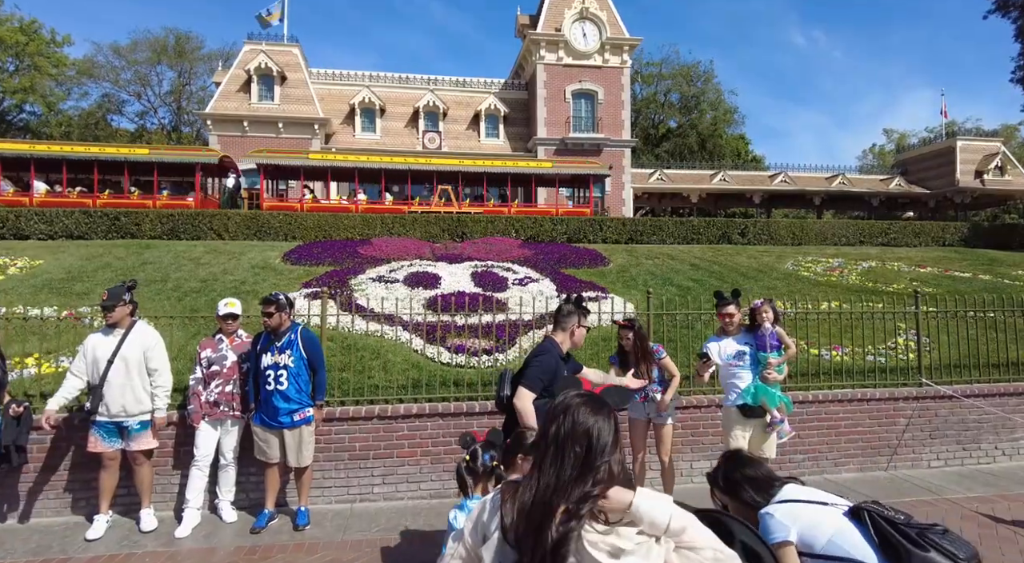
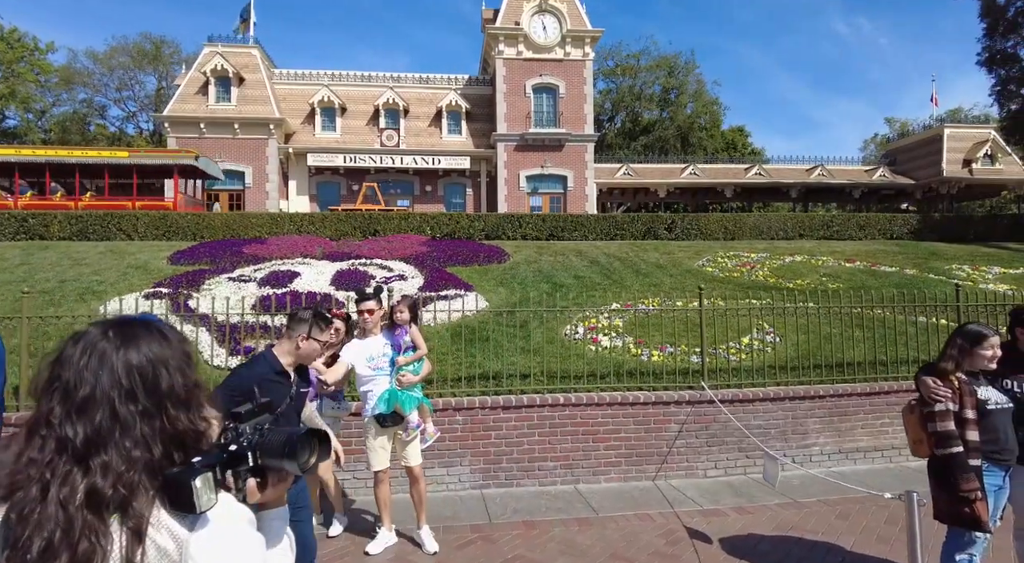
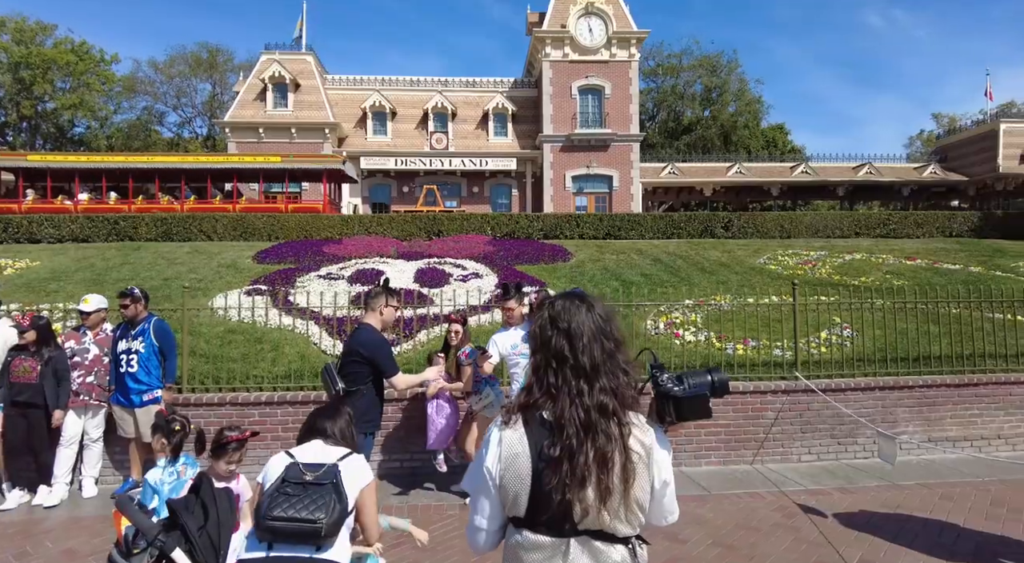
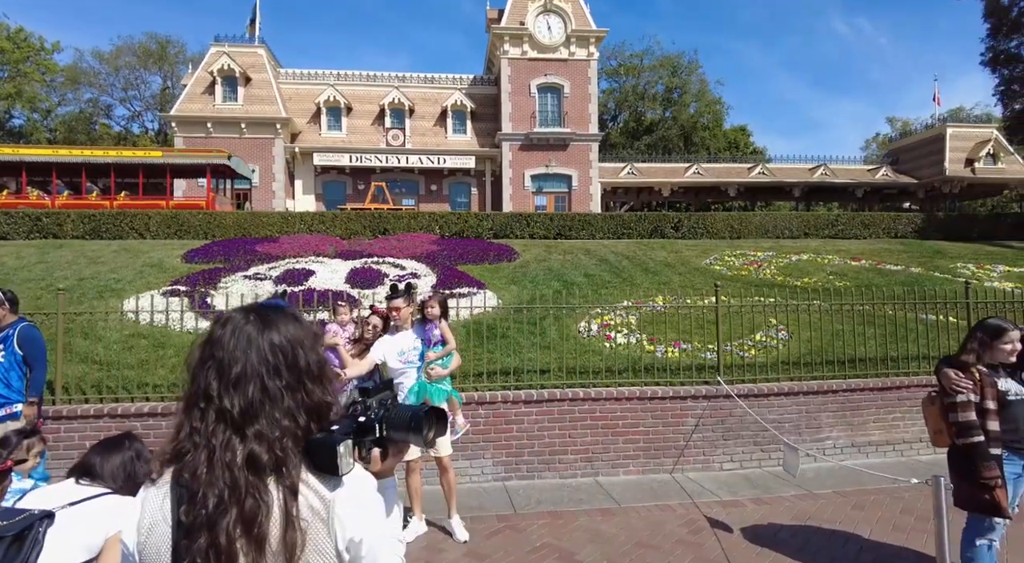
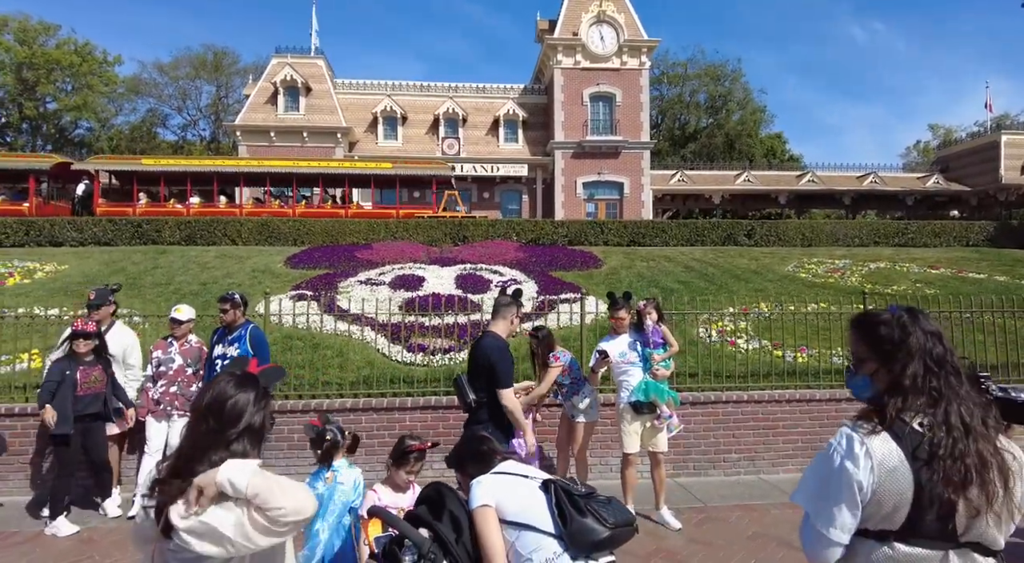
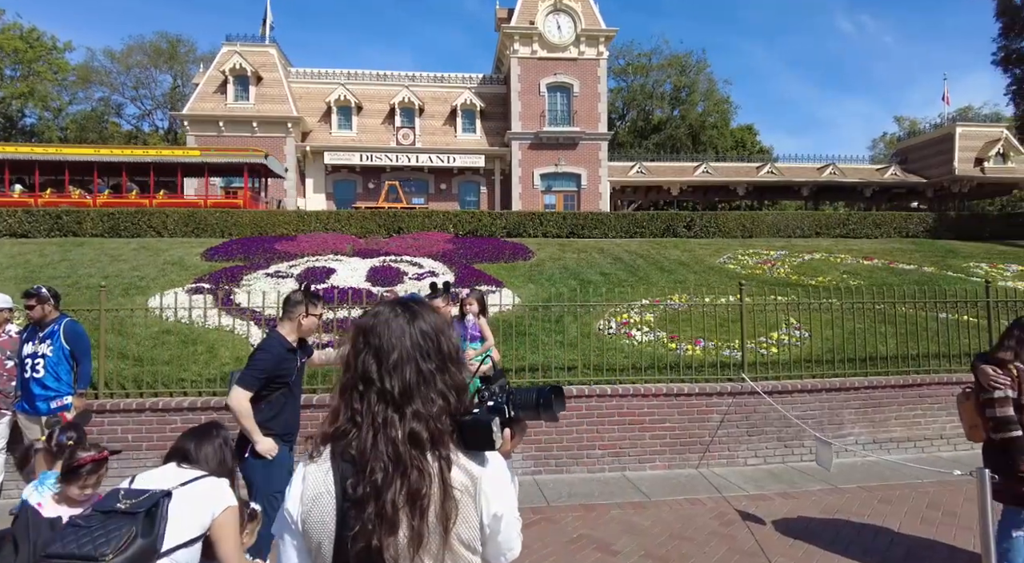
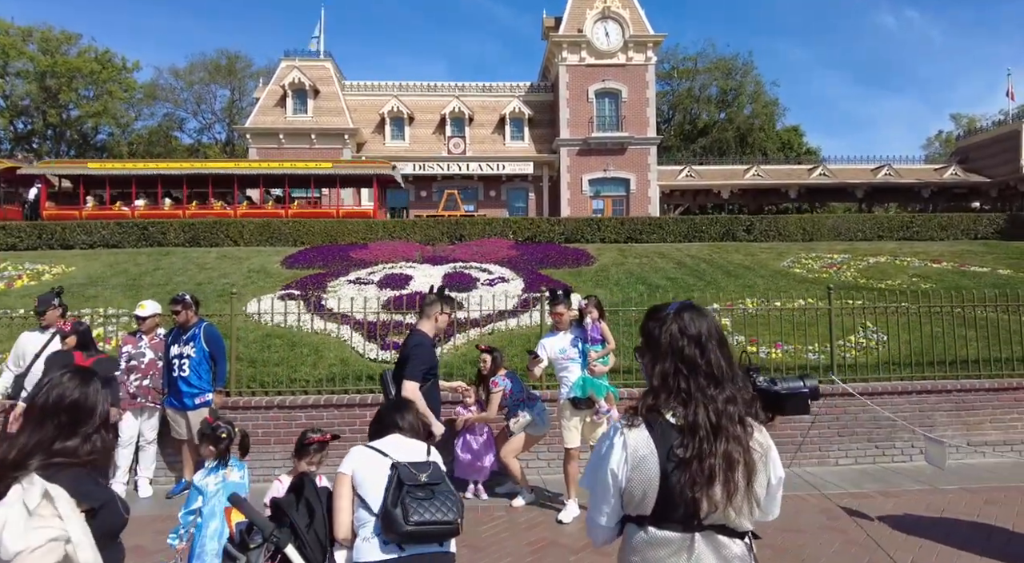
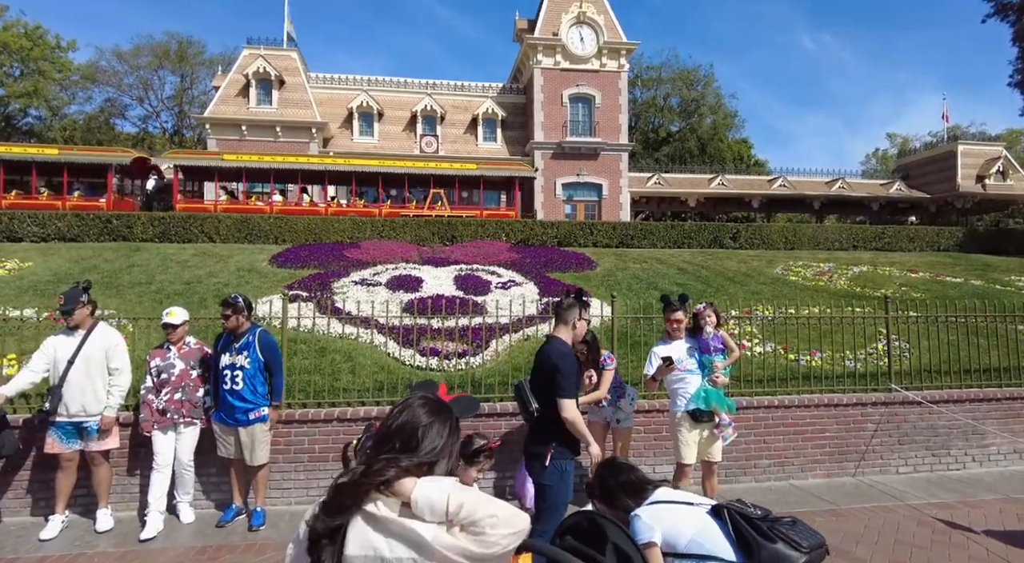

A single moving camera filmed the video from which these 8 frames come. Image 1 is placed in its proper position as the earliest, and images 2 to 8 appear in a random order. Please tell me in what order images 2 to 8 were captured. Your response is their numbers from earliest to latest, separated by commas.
8, 5, 7, 3, 6, 4, 2
